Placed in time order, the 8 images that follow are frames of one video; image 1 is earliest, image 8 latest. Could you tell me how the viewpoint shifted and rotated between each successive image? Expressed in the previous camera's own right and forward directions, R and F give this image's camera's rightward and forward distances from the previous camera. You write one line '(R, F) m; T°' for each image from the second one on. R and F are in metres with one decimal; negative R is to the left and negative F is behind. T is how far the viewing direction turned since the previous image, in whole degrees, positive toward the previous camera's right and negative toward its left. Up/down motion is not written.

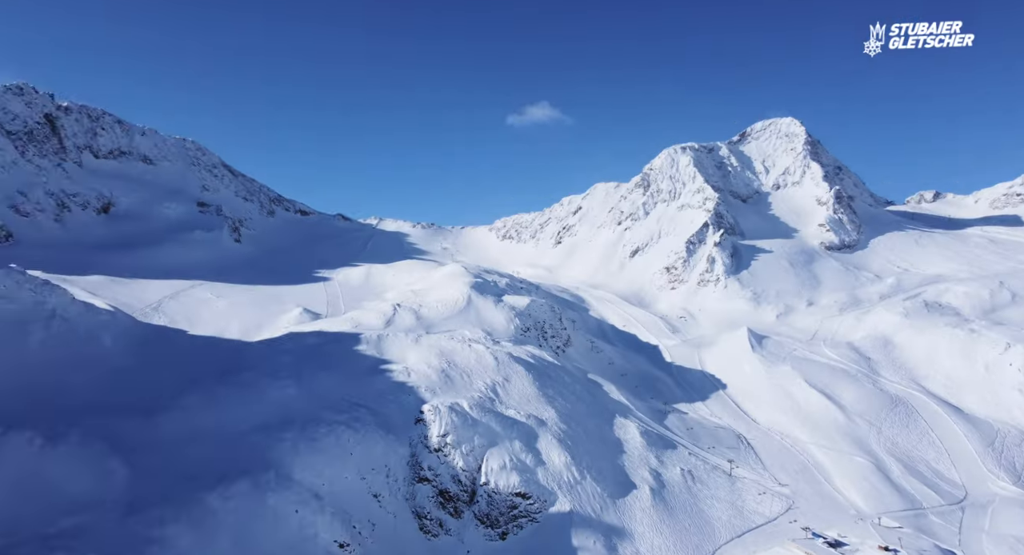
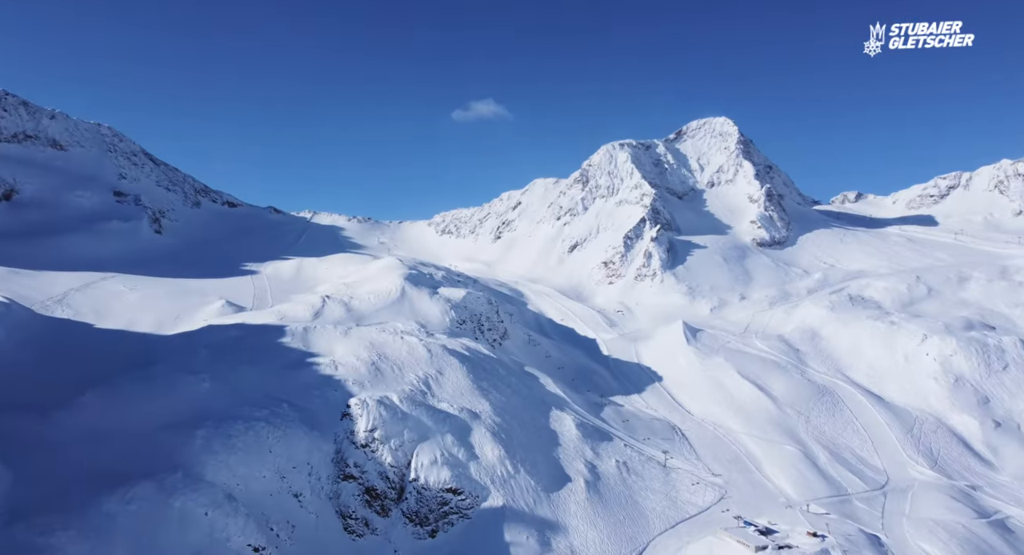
(+0.7, +0.5) m; +5°
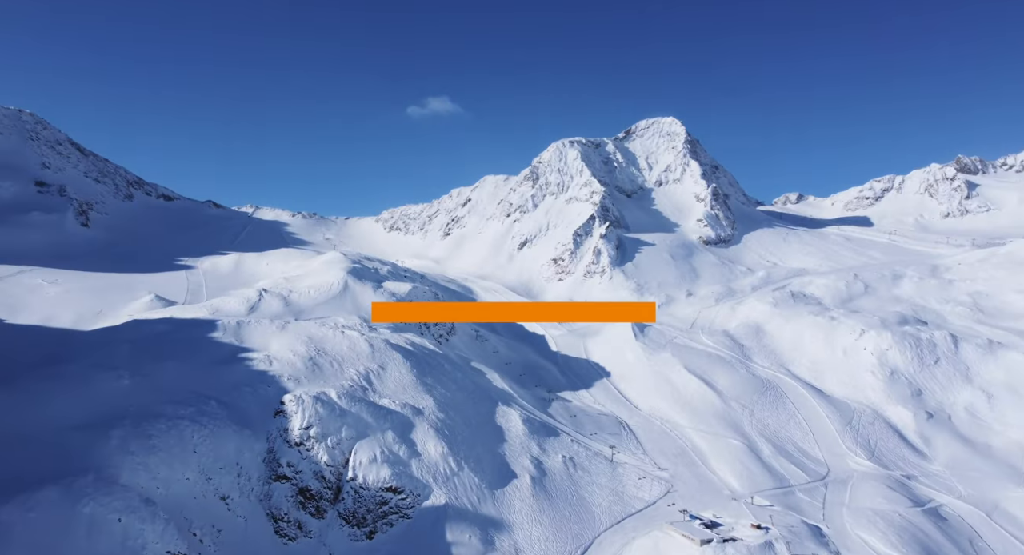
(+0.5, +1.2) m; +4°
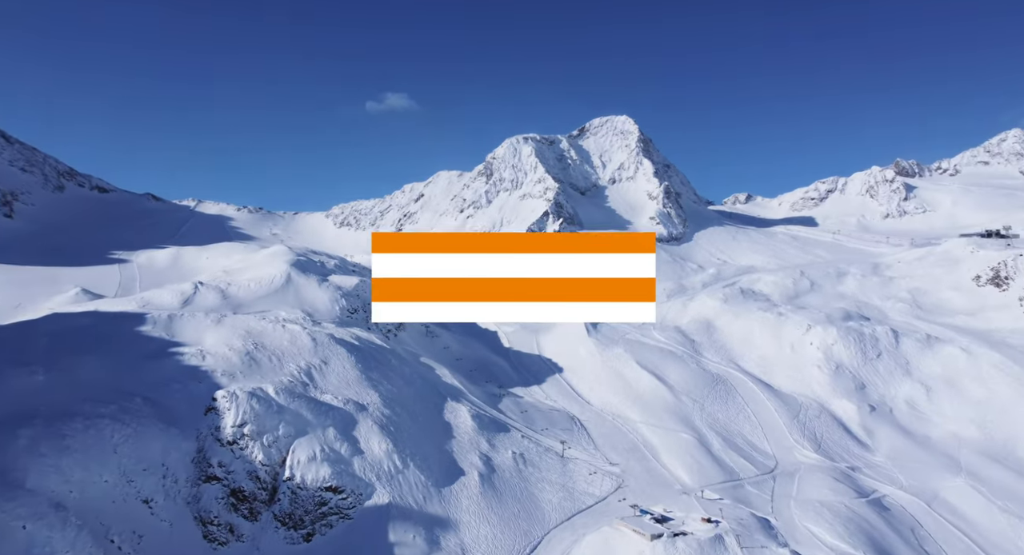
(+0.4, +1.3) m; +4°
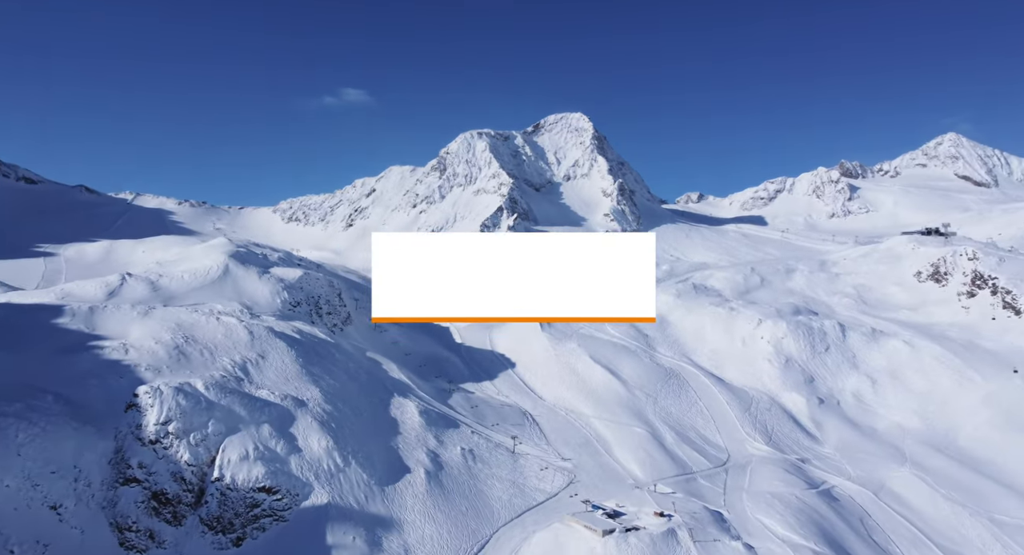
(+0.5, +1.7) m; +3°
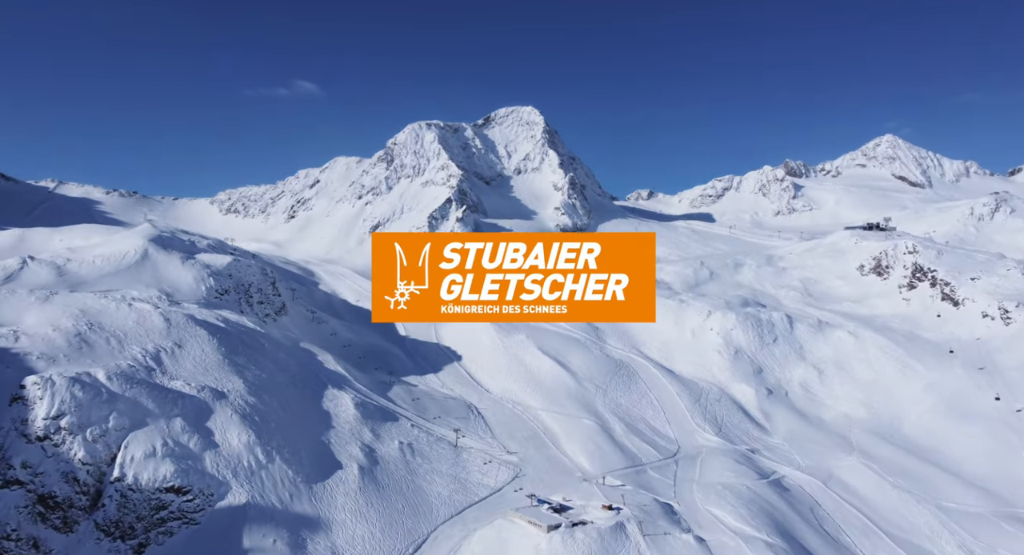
(+0.7, +2.7) m; +4°
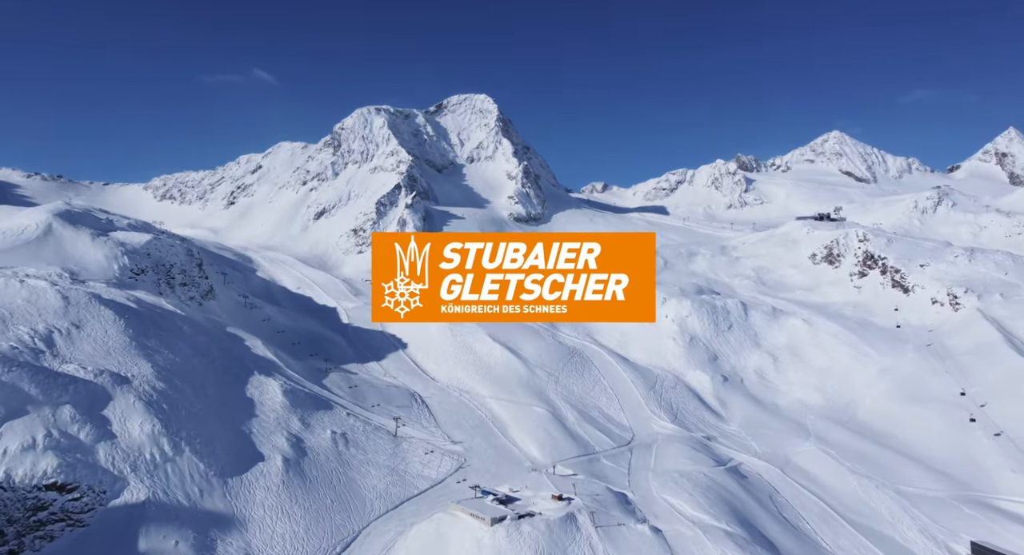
(+0.9, +3.6) m; +3°
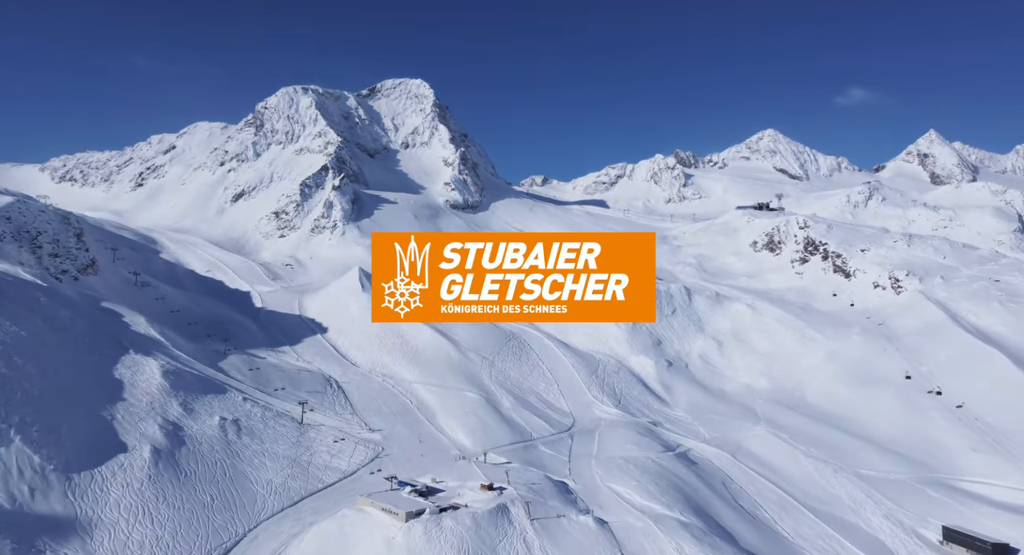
(+1.0, +6.0) m; +4°
